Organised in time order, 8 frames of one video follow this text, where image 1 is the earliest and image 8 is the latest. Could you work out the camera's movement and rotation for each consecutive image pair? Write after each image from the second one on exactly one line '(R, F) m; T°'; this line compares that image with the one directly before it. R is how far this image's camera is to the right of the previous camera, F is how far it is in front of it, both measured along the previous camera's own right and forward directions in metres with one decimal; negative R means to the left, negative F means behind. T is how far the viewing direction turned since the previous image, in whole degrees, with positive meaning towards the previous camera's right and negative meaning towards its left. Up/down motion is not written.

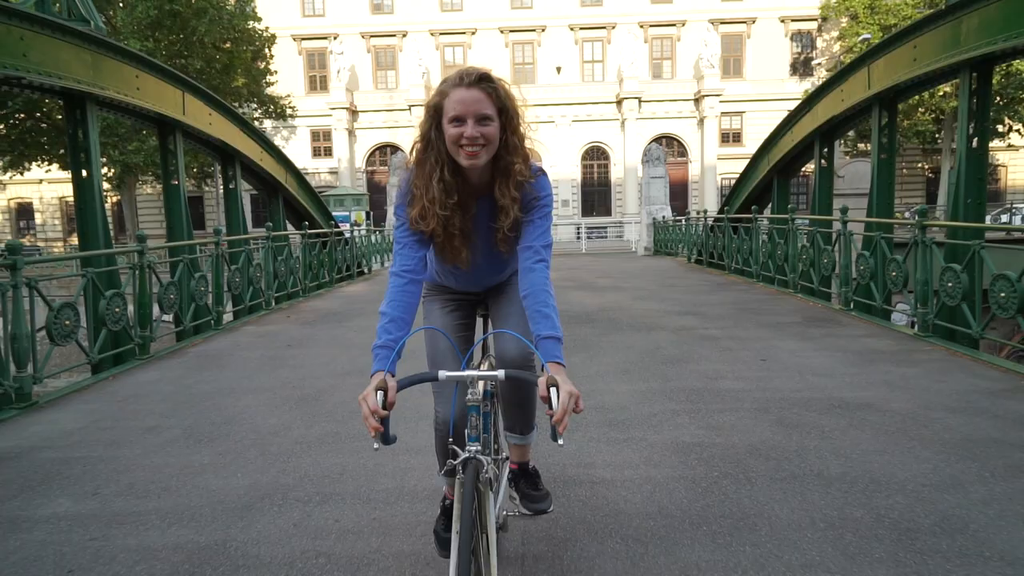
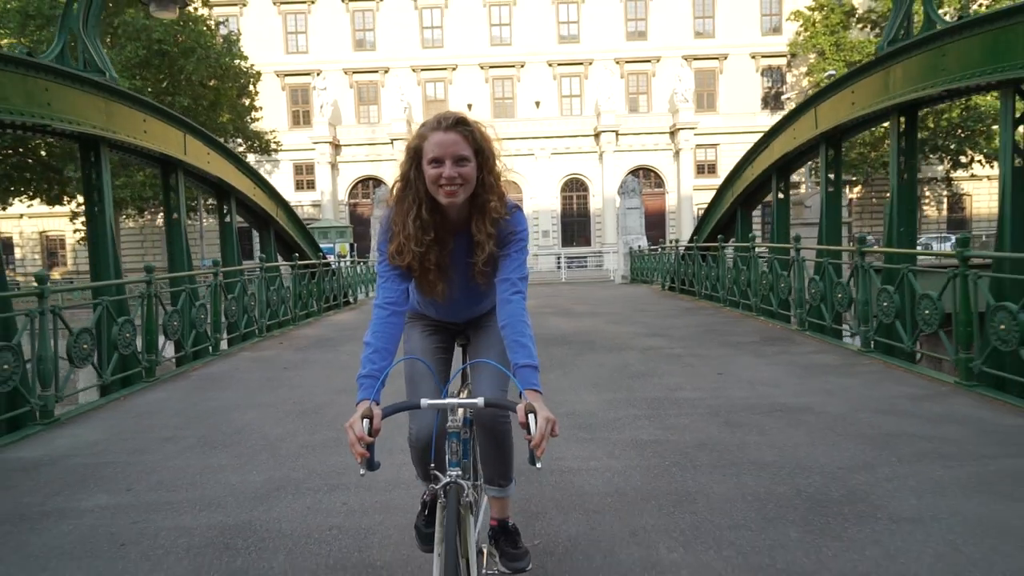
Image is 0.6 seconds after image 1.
(0.0, -0.7) m; +1°
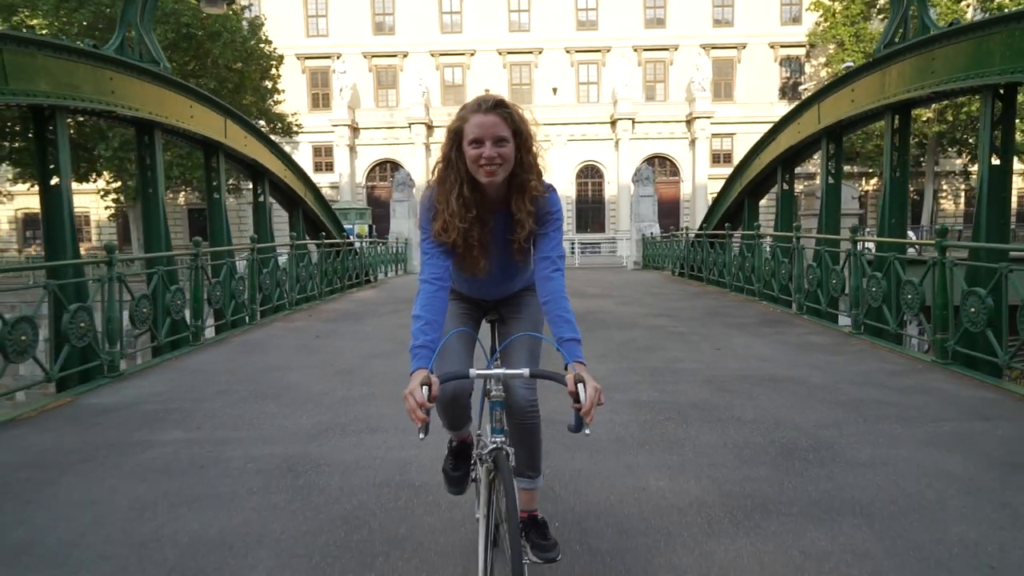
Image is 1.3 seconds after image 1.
(0.0, -0.7) m; -1°
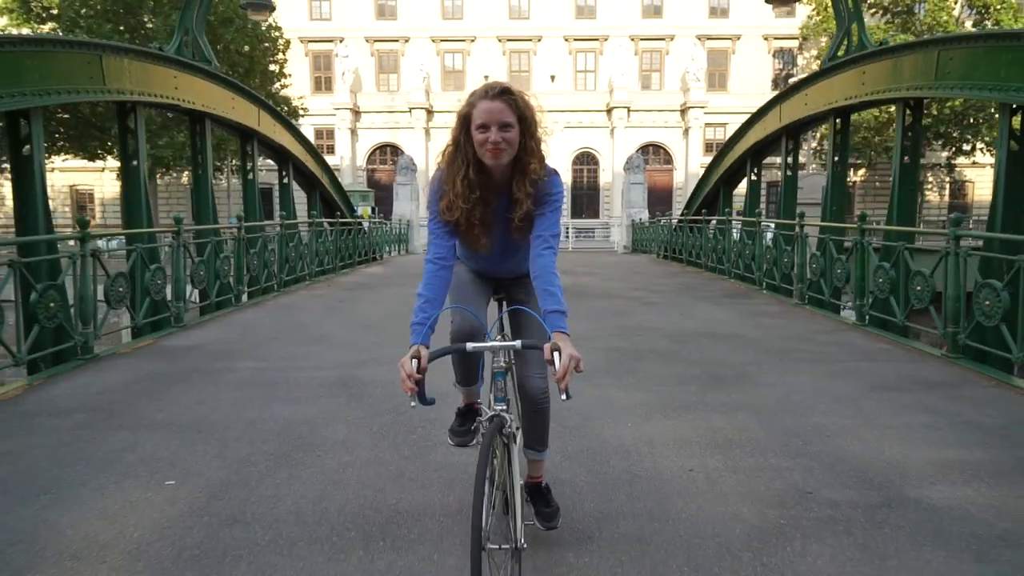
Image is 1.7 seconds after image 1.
(0.0, -1.6) m; 0°
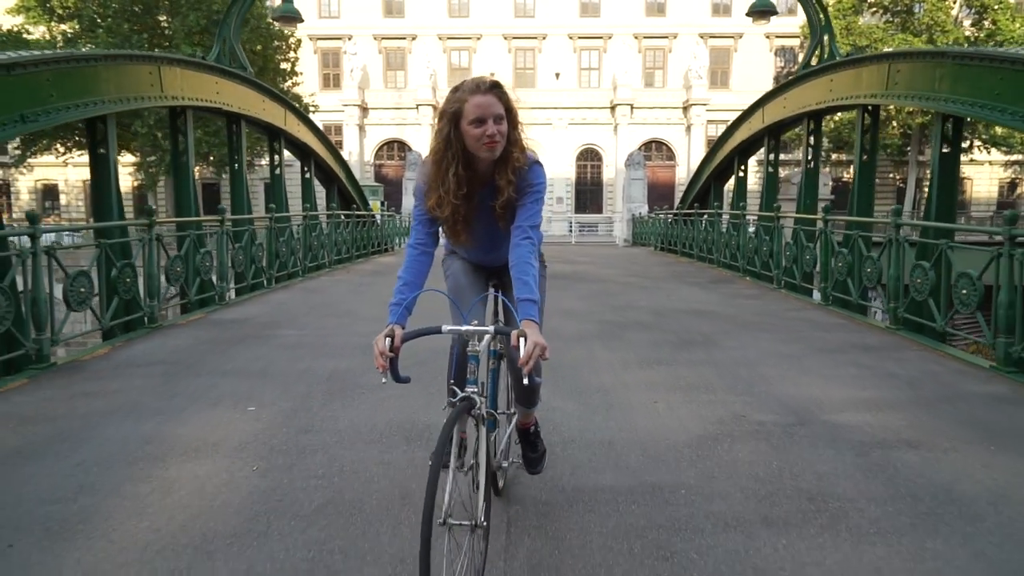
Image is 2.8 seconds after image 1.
(0.0, -1.2) m; 0°
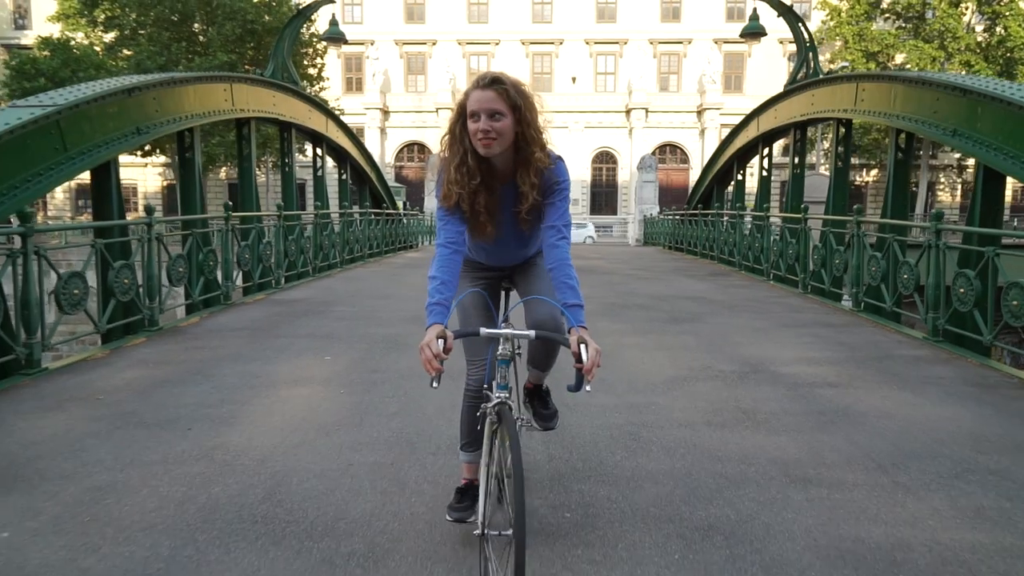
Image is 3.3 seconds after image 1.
(0.0, -1.5) m; -1°
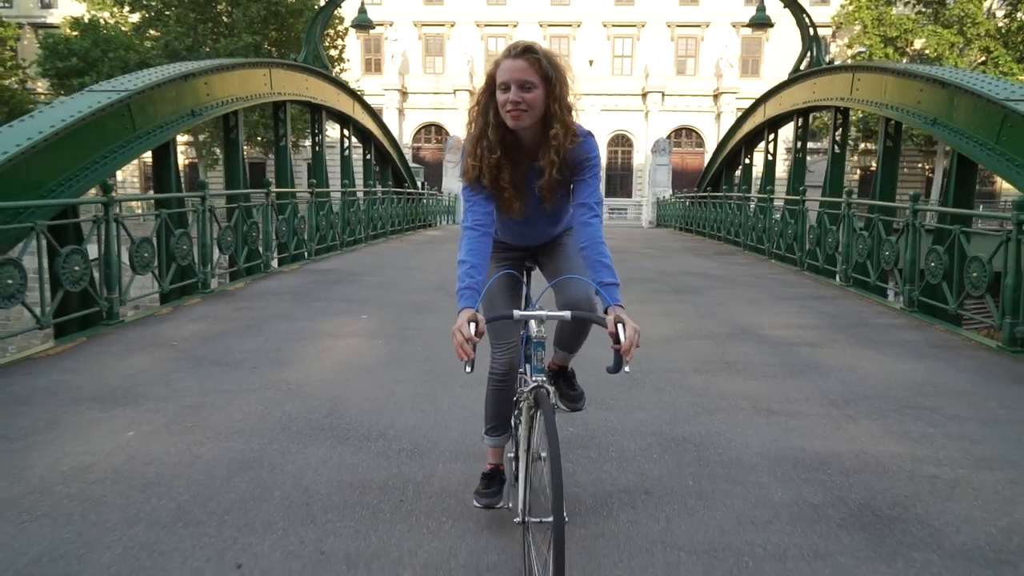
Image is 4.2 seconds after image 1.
(0.0, -0.8) m; -1°
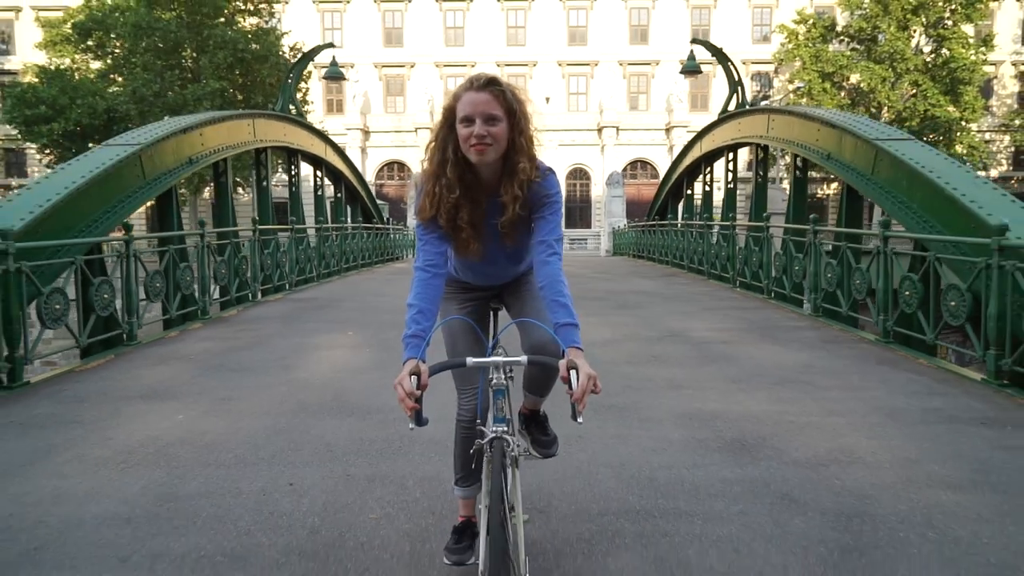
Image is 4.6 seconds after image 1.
(0.0, -1.3) m; +3°
